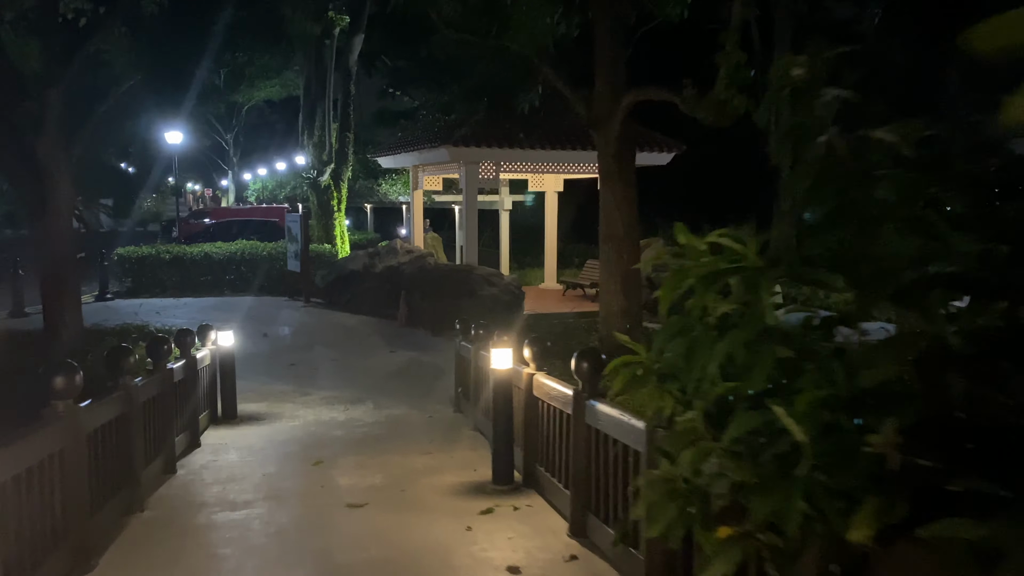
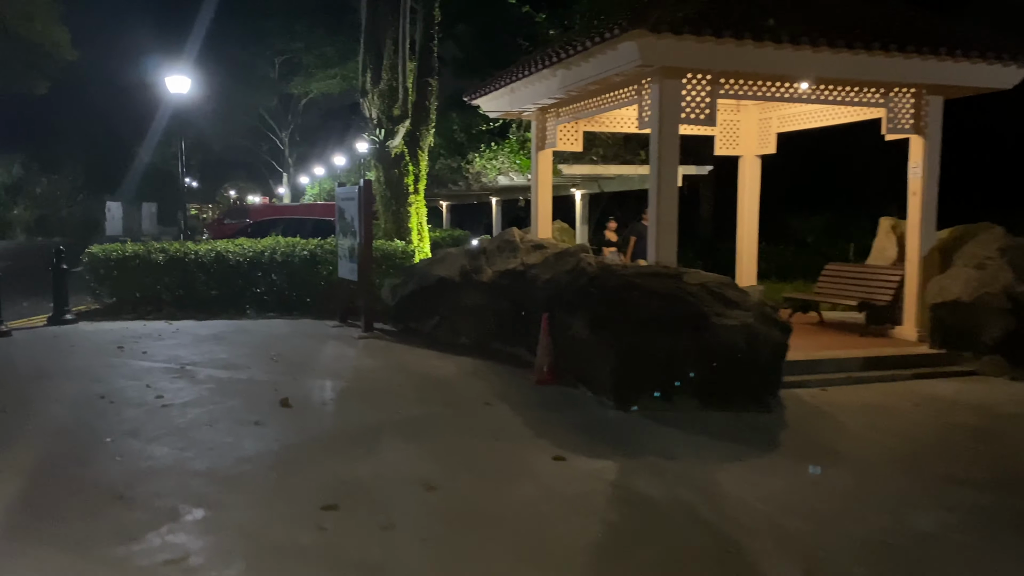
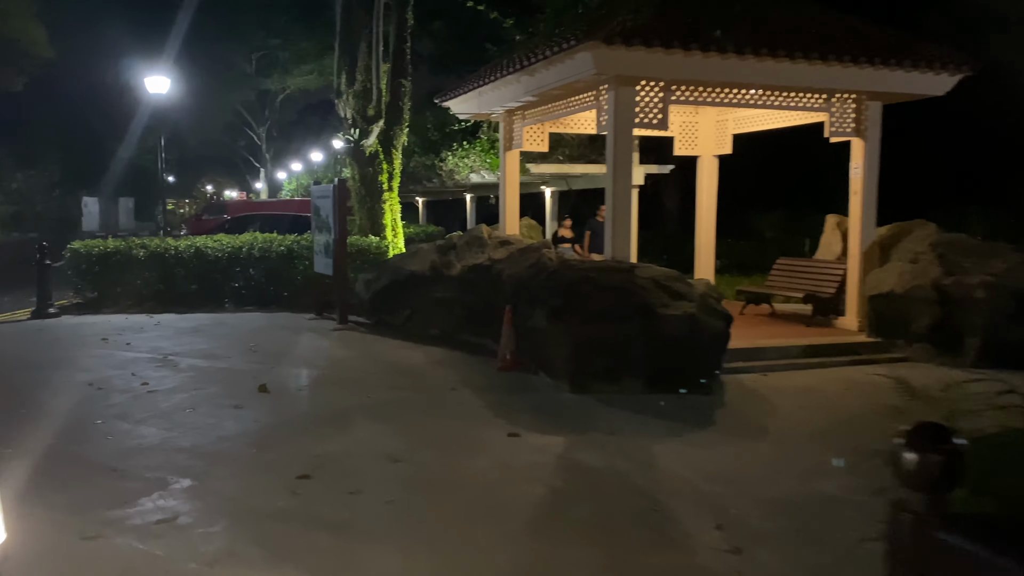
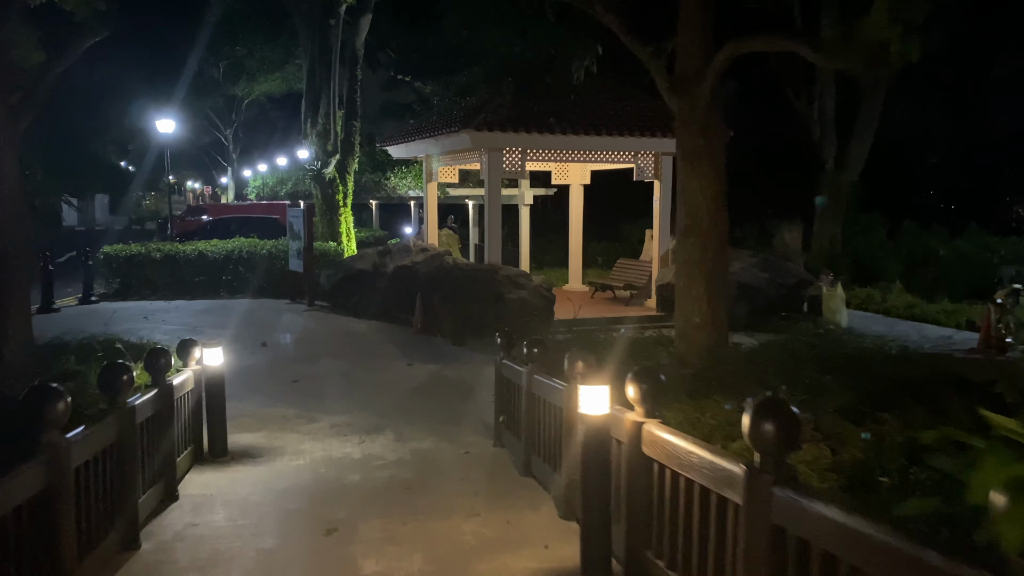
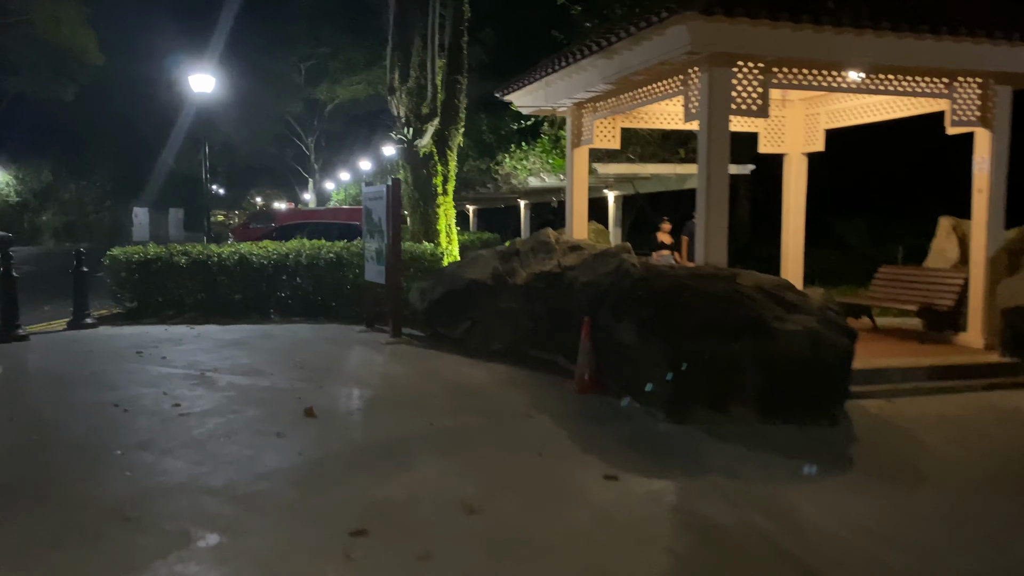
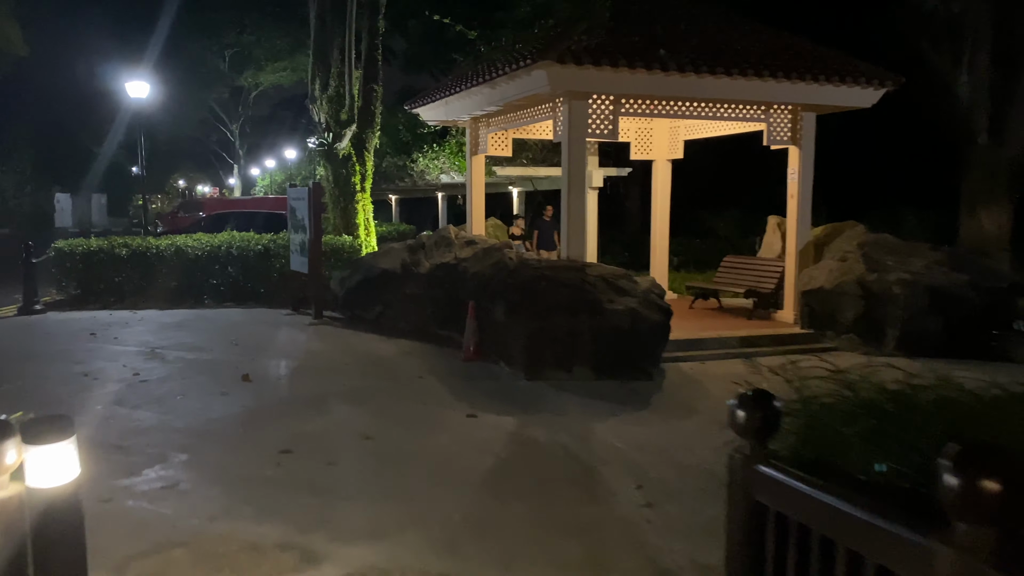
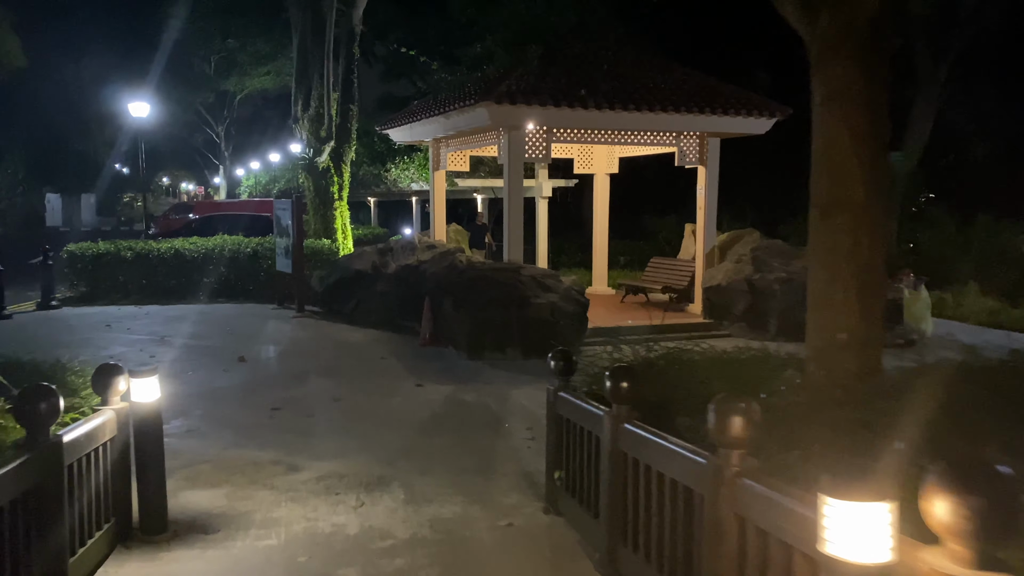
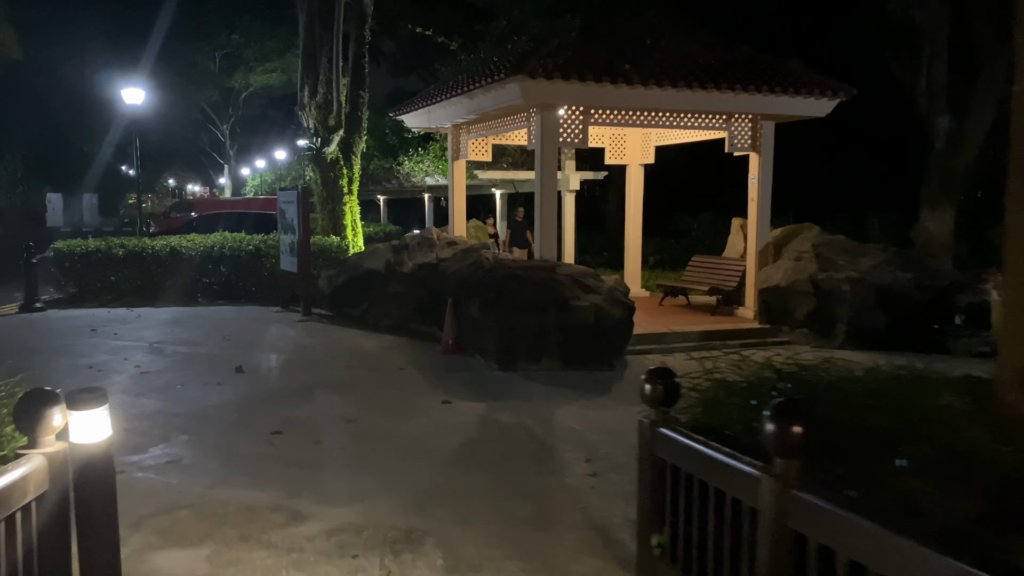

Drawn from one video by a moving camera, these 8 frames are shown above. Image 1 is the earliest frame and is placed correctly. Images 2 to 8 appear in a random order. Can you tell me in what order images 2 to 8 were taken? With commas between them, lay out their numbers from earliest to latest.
4, 7, 8, 6, 3, 2, 5
